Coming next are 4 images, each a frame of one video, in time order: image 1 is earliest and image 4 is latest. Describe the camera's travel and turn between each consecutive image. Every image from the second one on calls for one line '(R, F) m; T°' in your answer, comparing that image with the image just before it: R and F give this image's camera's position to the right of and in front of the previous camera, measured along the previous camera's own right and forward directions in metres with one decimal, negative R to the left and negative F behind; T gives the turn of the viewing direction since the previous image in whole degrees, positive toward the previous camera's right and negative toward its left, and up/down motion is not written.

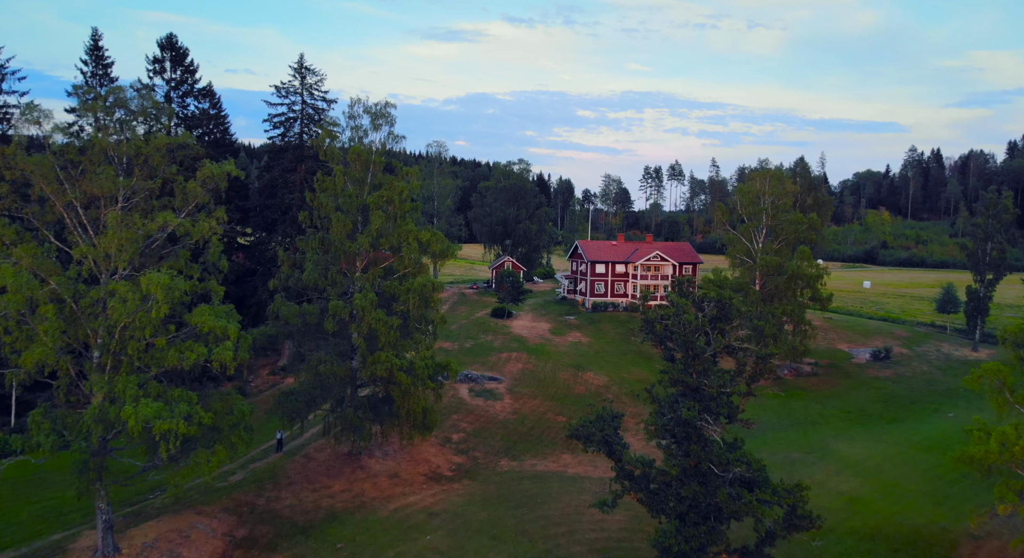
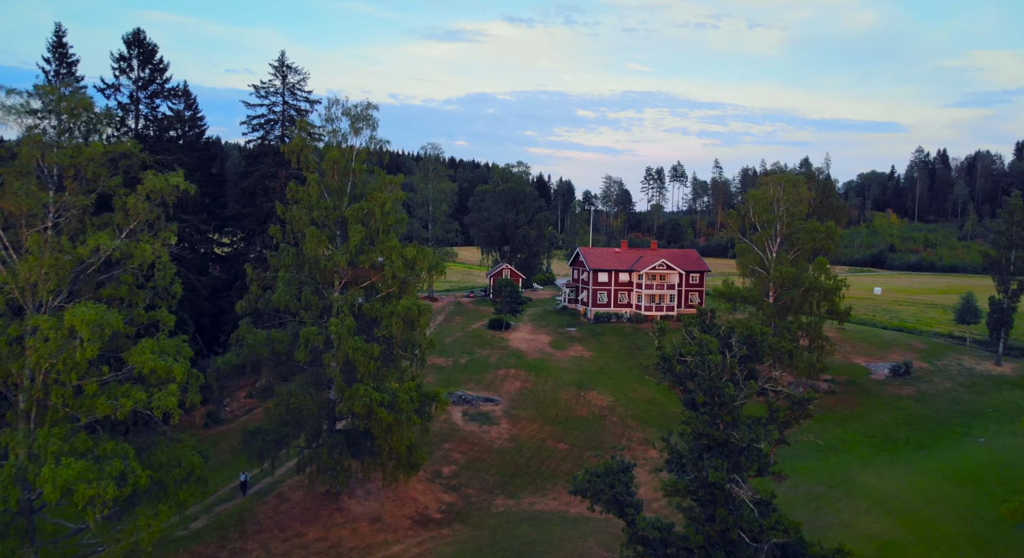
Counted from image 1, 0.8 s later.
(+0.2, +3.0) m; 0°
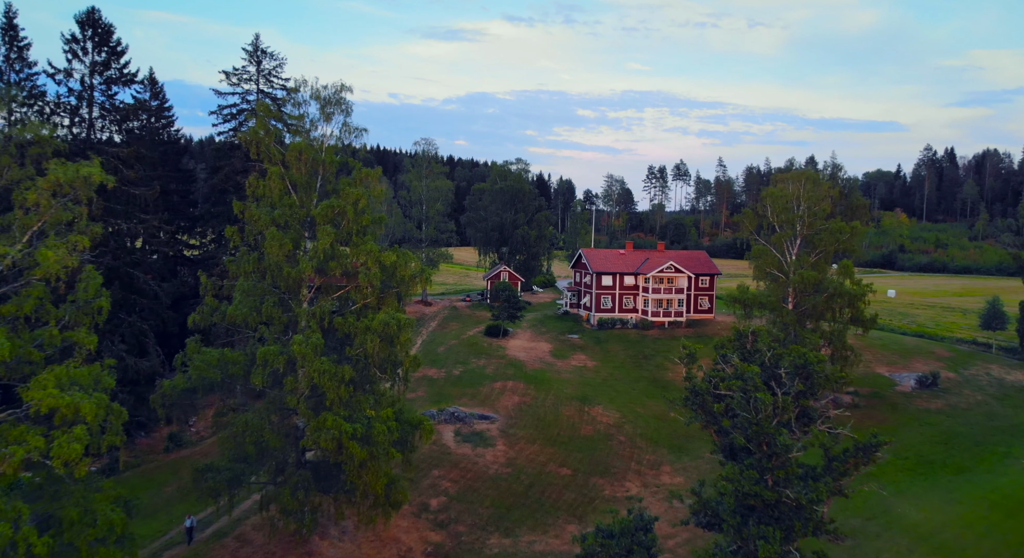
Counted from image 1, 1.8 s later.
(+0.1, +3.6) m; 0°
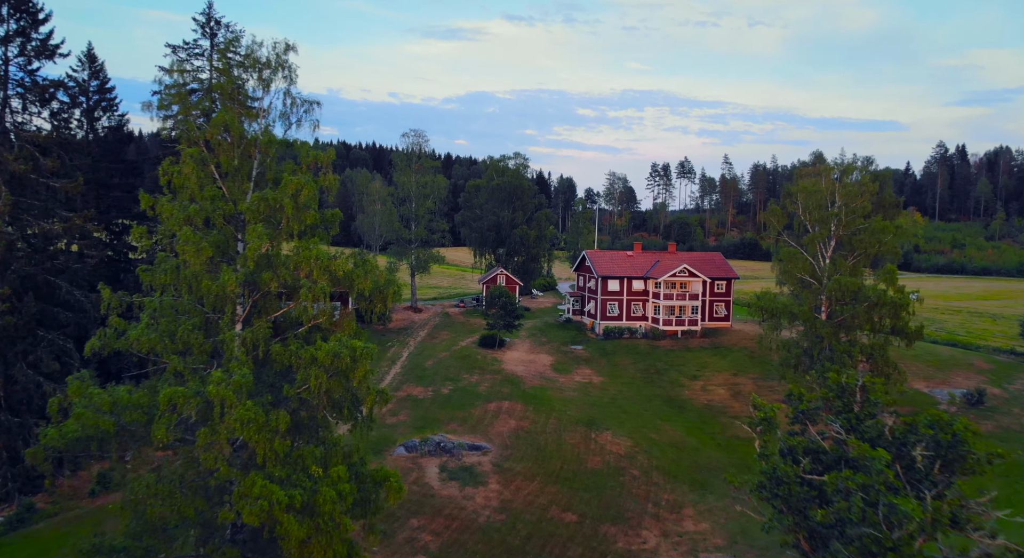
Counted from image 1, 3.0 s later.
(+0.2, +5.1) m; 0°
